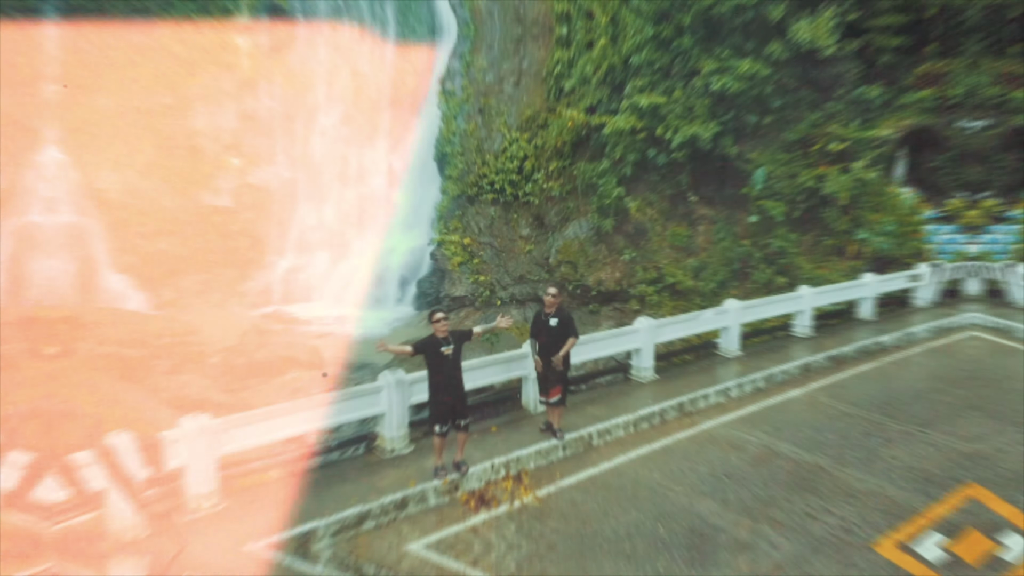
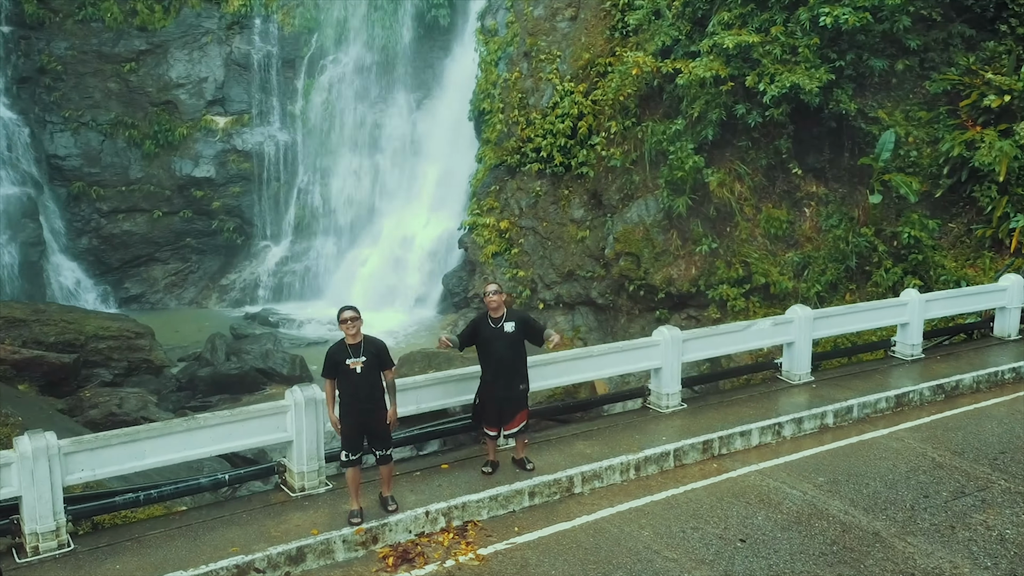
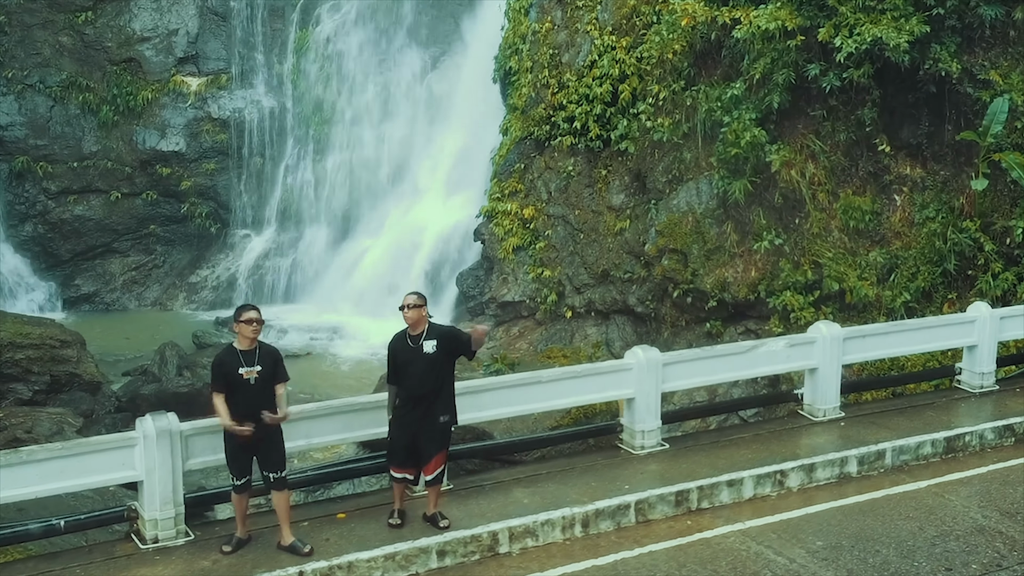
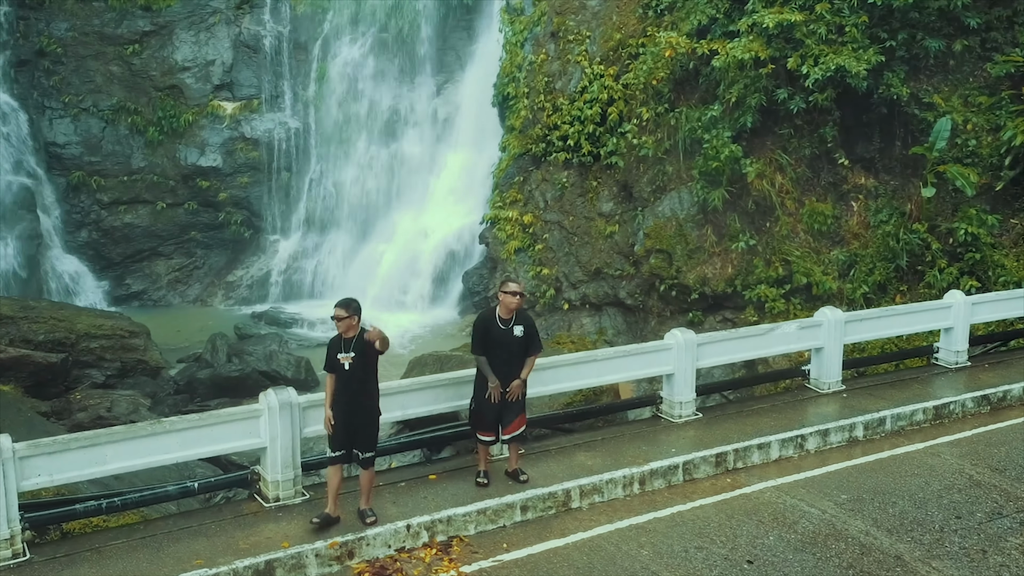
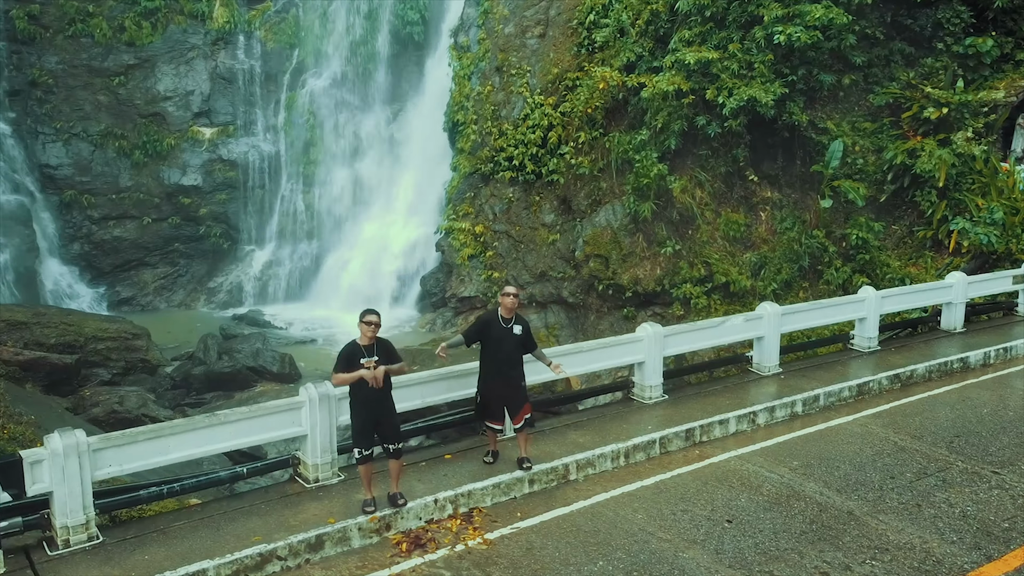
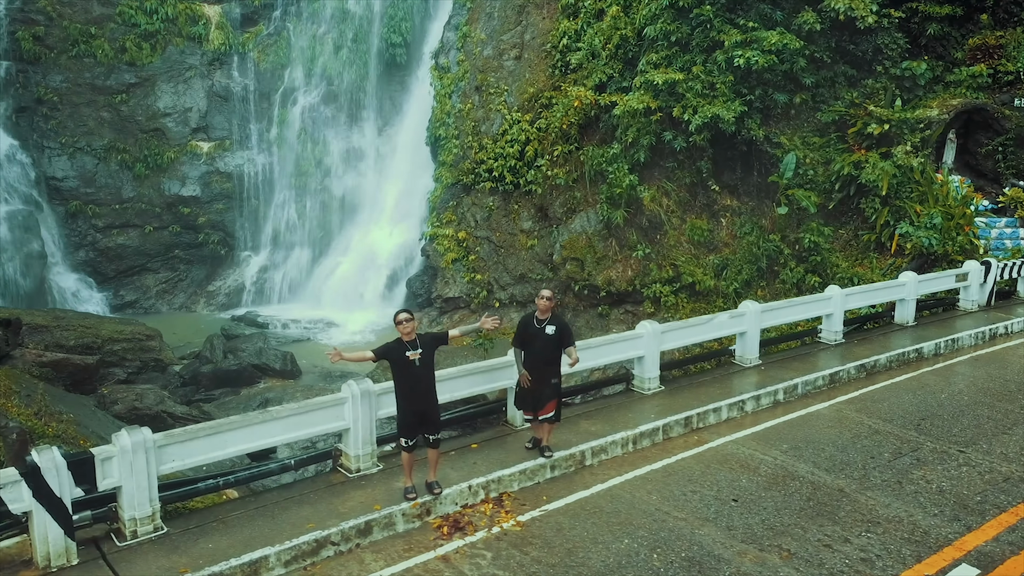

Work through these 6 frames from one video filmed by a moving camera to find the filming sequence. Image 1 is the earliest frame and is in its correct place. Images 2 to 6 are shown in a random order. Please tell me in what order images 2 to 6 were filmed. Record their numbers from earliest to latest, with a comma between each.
6, 5, 2, 4, 3
